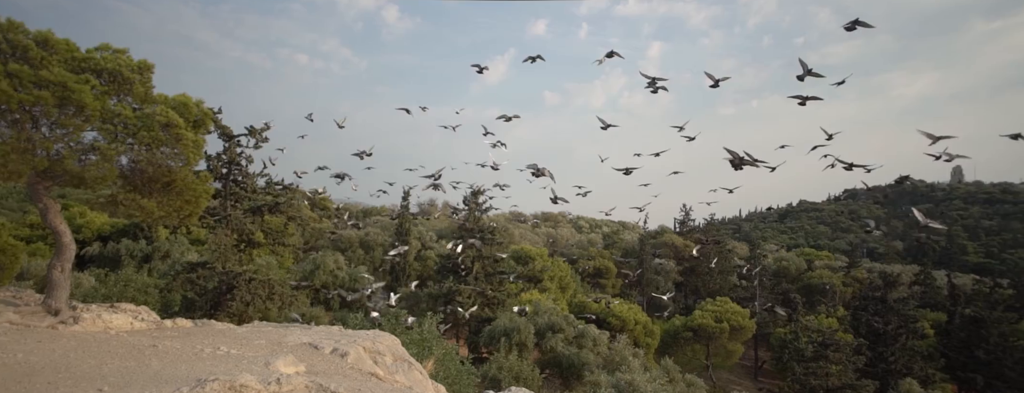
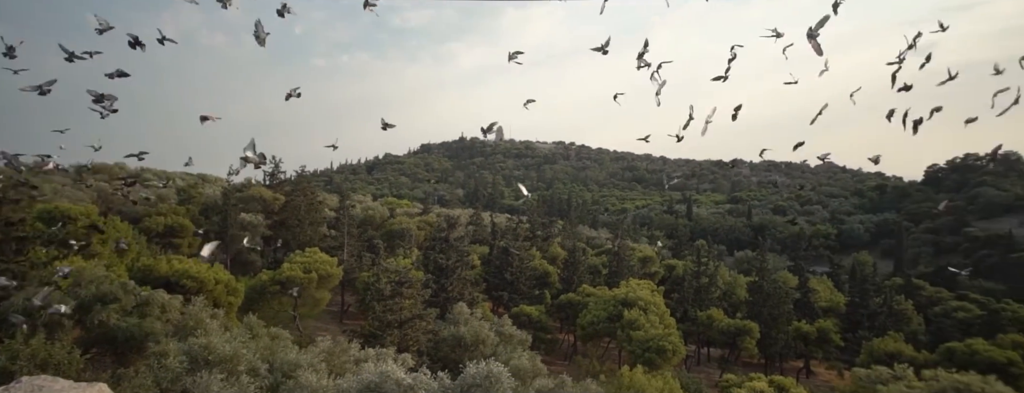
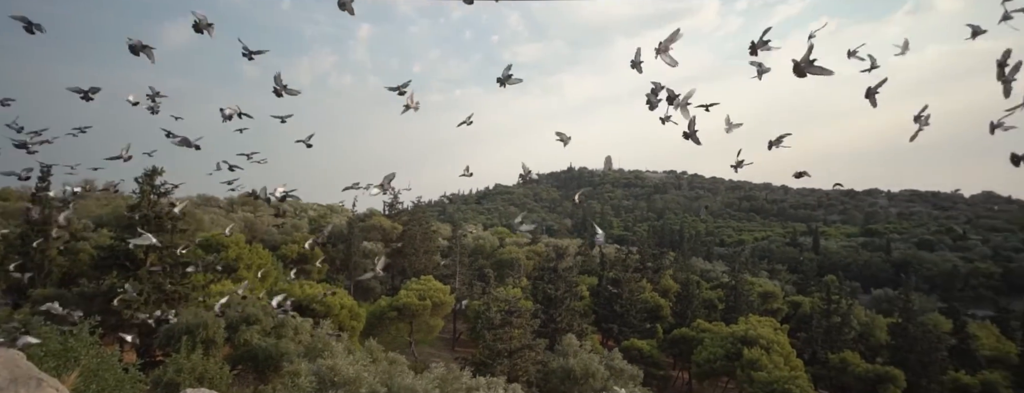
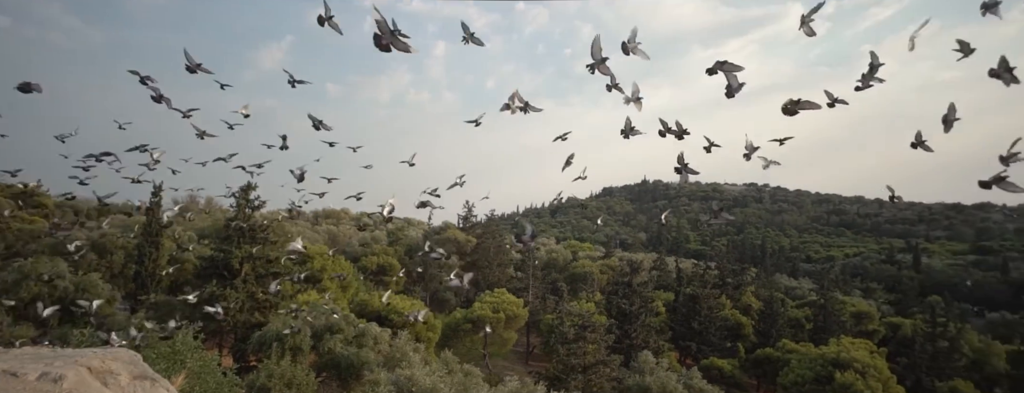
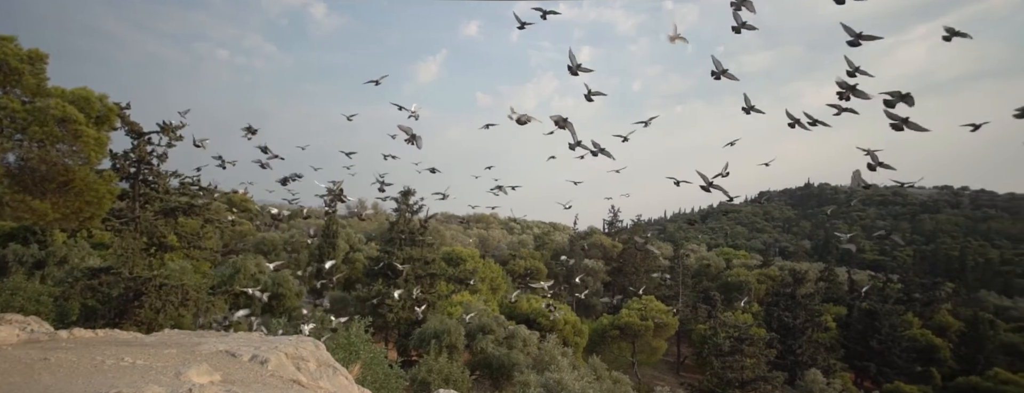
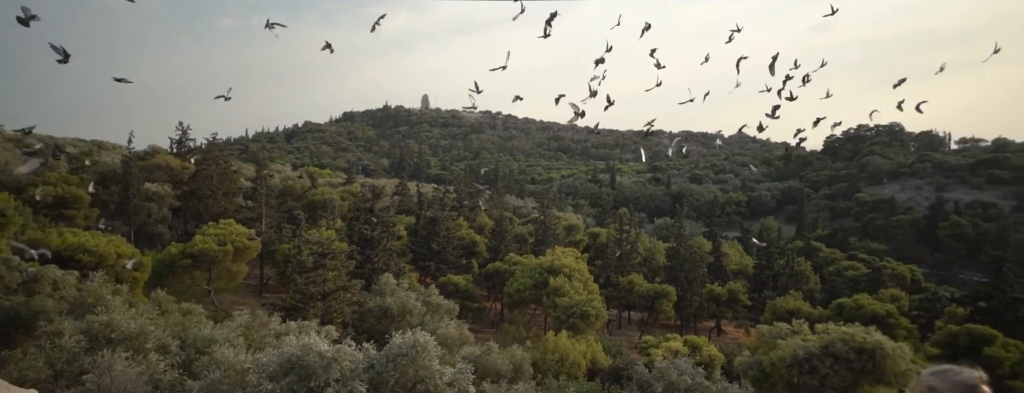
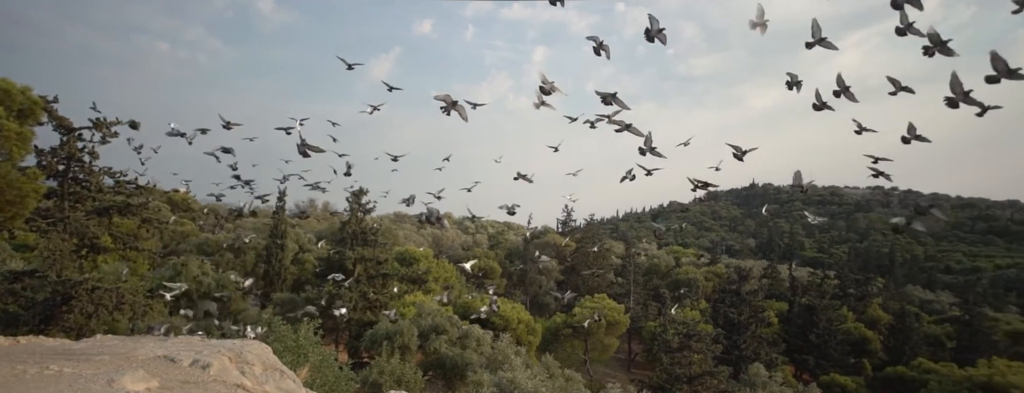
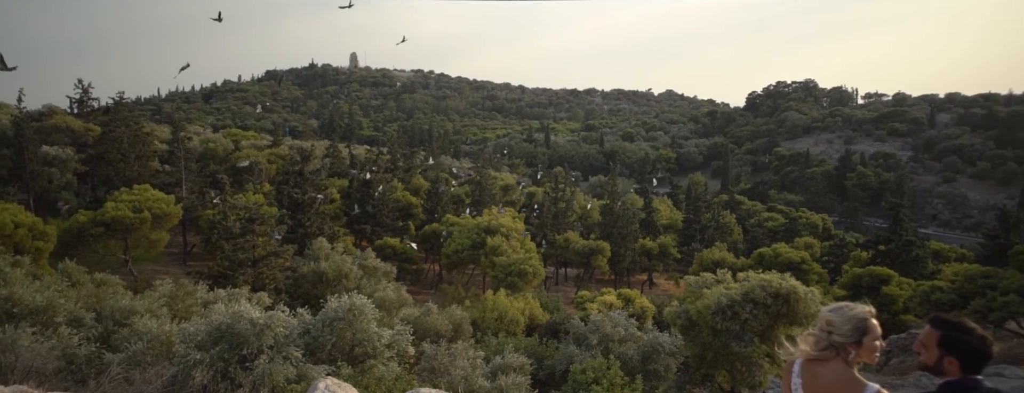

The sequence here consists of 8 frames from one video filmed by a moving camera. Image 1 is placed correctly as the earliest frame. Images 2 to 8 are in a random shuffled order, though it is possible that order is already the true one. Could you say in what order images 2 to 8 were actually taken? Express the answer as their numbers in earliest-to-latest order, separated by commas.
5, 7, 4, 3, 2, 6, 8
